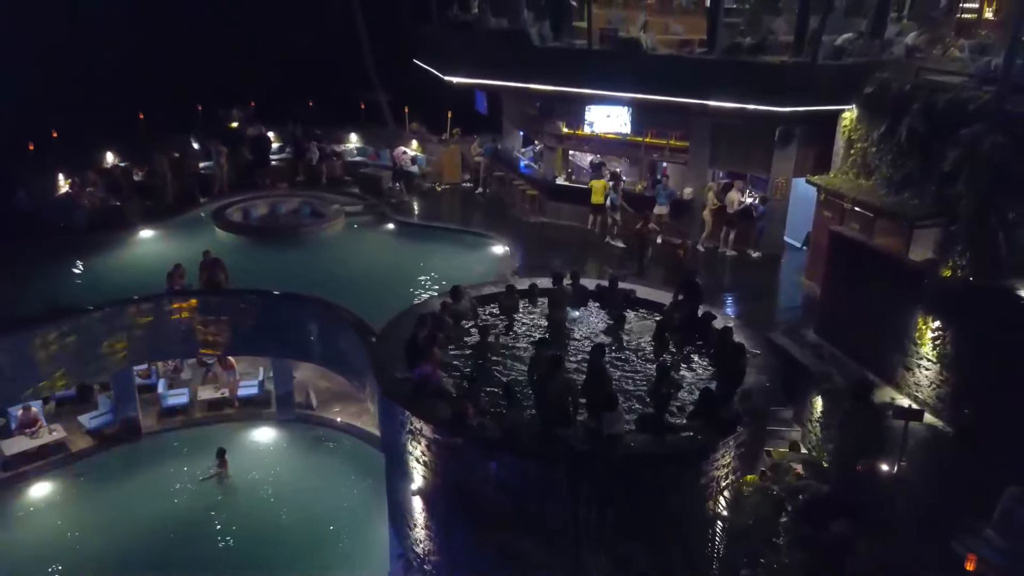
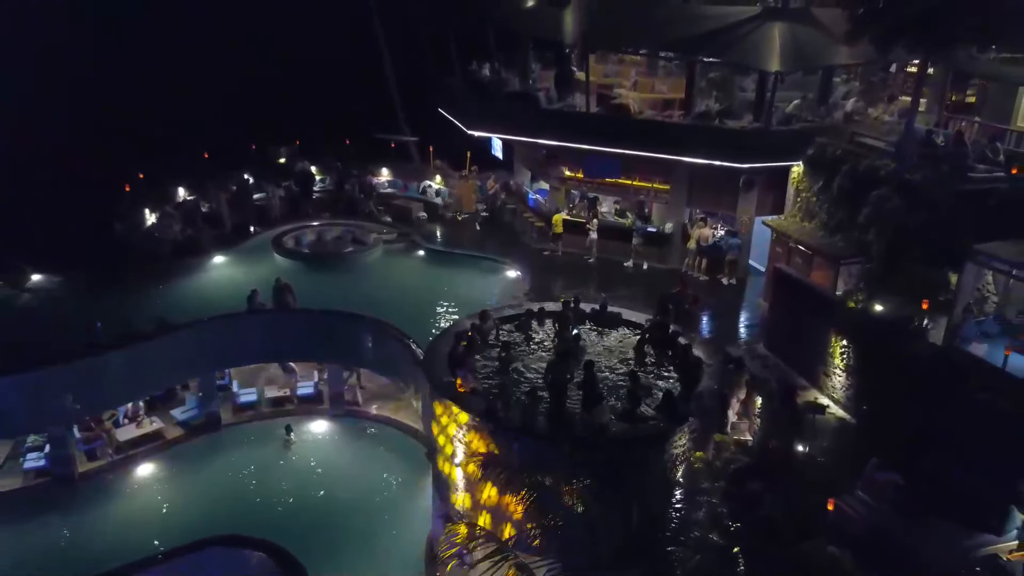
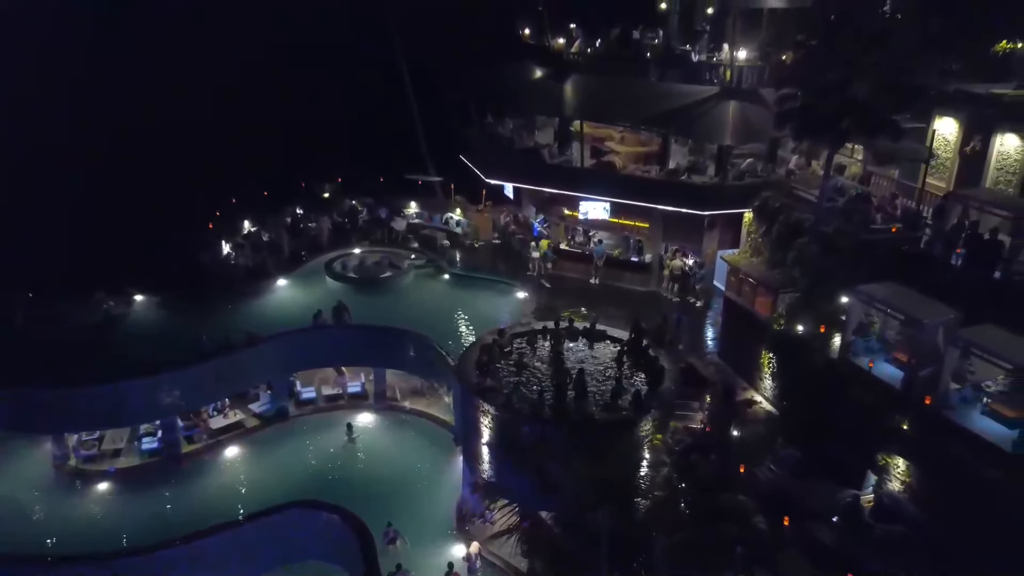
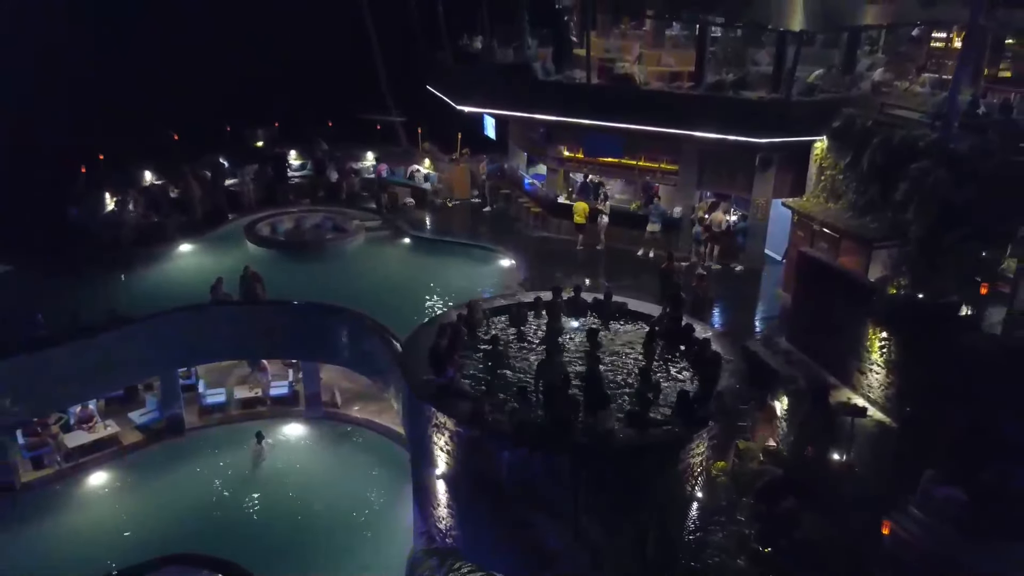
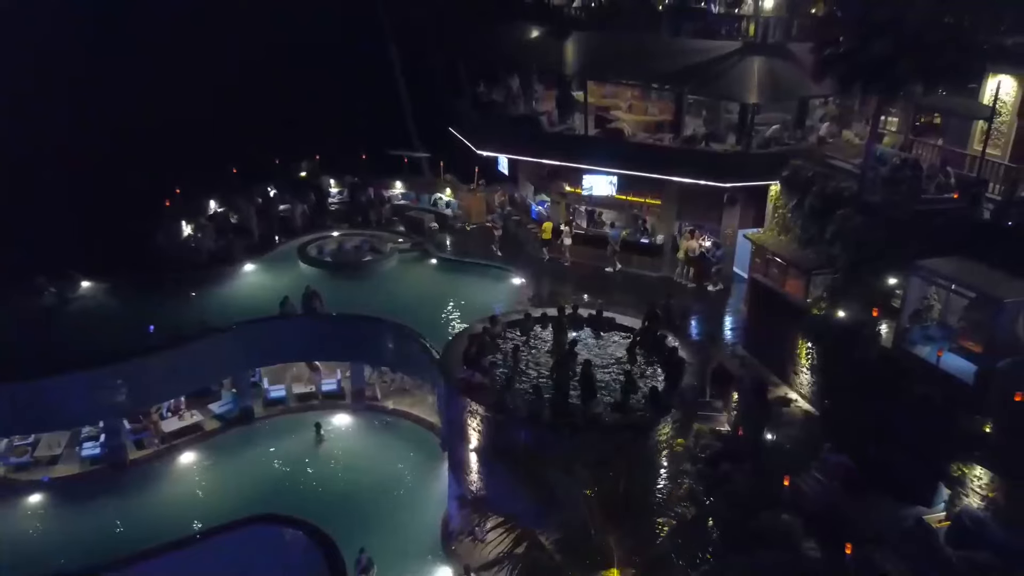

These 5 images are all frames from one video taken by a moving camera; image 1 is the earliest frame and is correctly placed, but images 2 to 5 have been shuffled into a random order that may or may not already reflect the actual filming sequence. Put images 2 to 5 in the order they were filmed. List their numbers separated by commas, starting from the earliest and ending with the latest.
4, 2, 5, 3
